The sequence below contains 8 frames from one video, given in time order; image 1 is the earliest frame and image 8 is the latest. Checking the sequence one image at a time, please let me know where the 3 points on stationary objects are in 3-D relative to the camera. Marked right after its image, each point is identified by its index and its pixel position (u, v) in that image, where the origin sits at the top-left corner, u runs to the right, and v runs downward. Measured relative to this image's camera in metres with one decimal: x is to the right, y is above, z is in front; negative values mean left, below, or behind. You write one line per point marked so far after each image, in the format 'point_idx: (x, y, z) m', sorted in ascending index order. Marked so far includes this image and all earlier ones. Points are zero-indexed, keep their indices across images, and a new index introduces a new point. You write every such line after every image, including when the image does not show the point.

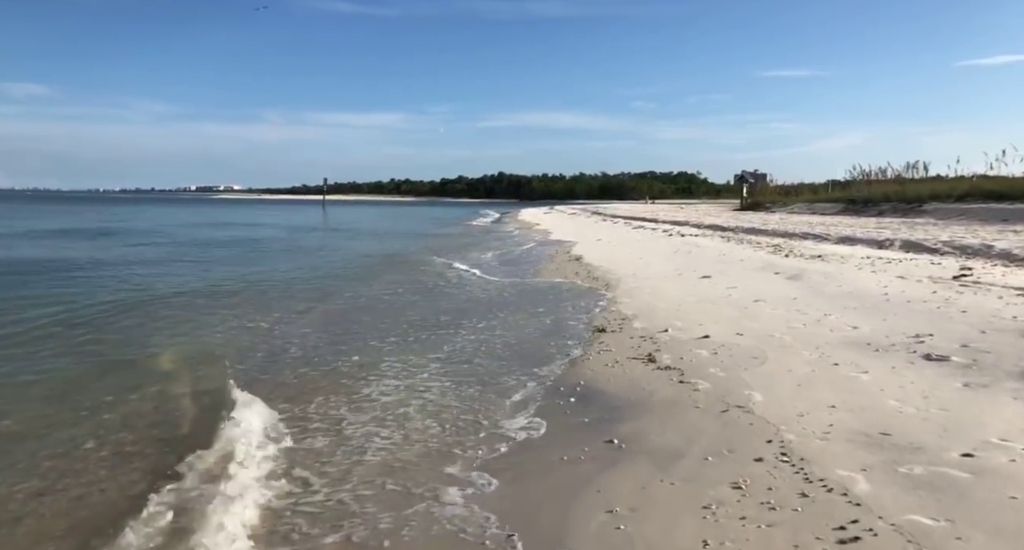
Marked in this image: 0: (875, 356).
0: (+3.6, -0.8, +6.2) m
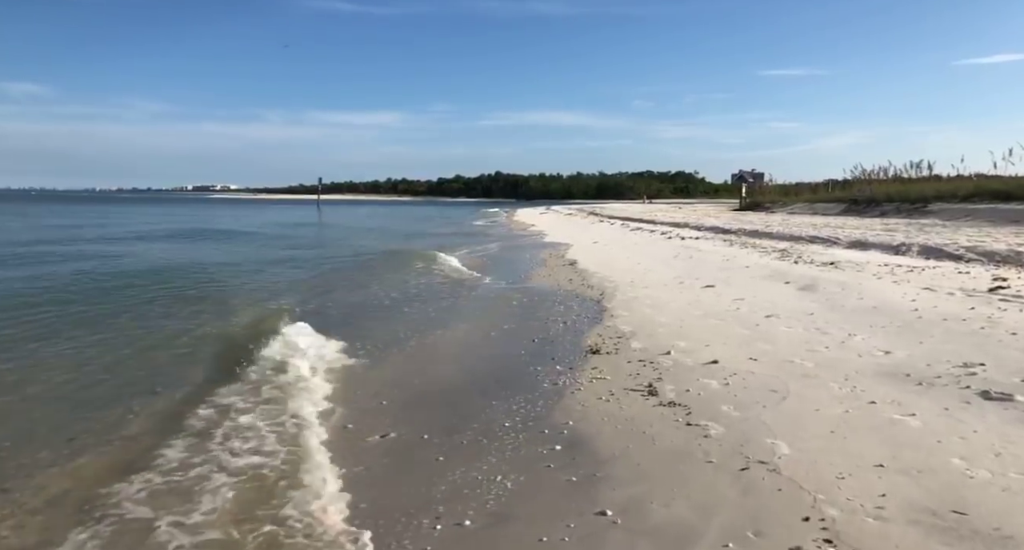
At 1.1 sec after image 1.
0: (+3.4, -1.0, +5.2) m
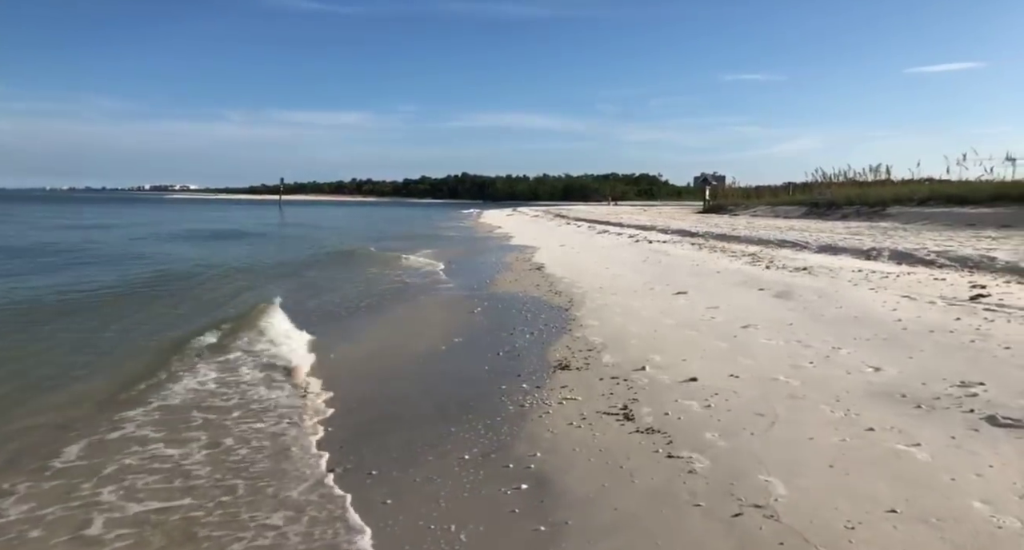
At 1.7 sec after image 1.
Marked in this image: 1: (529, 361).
0: (+3.1, -1.1, +4.7) m
1: (+0.2, -1.1, +7.7) m
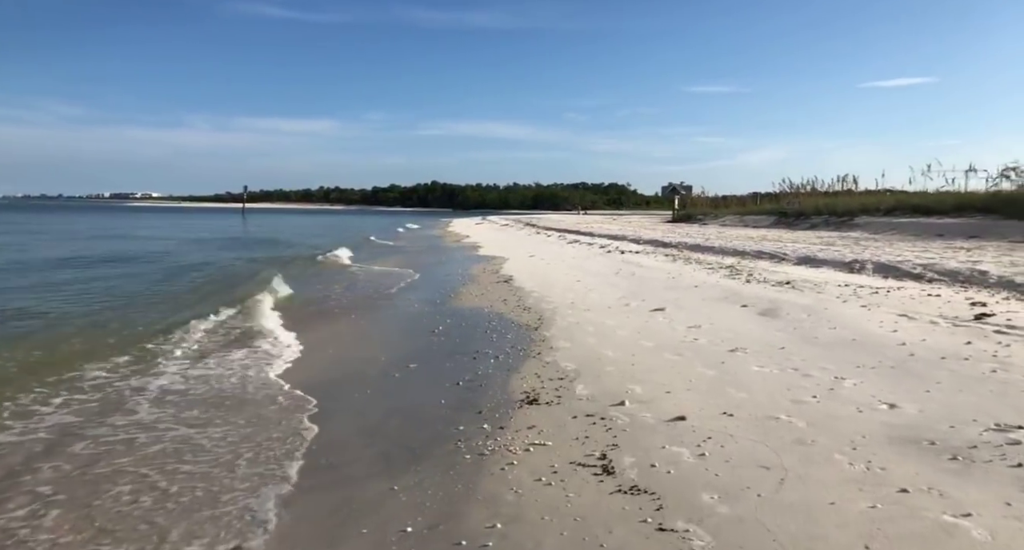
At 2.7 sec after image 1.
0: (+2.8, -1.2, +3.9) m
1: (-0.2, -1.3, +6.7) m
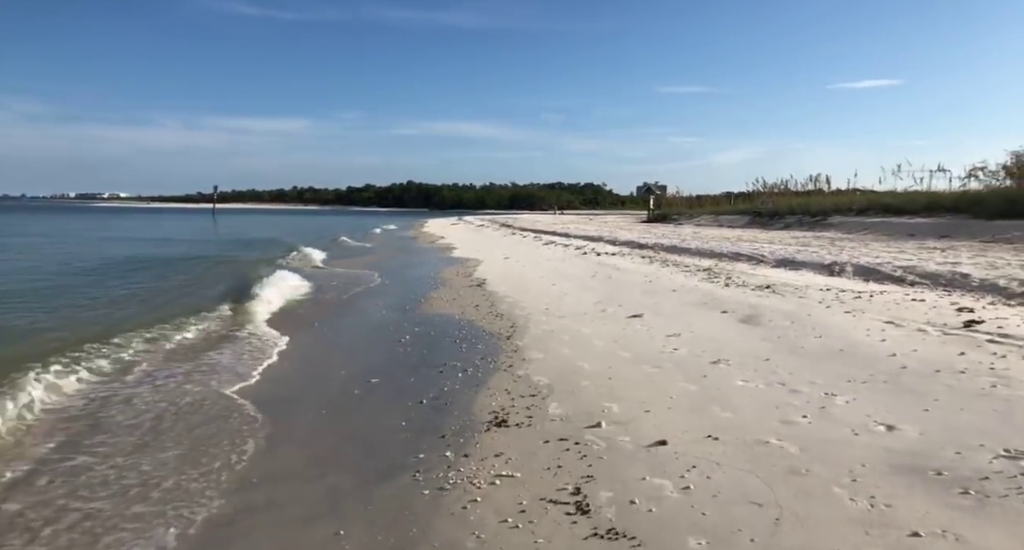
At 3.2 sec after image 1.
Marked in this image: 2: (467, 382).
0: (+2.6, -1.3, +3.5) m
1: (-0.5, -1.4, +6.2) m
2: (-0.5, -1.2, +7.3) m
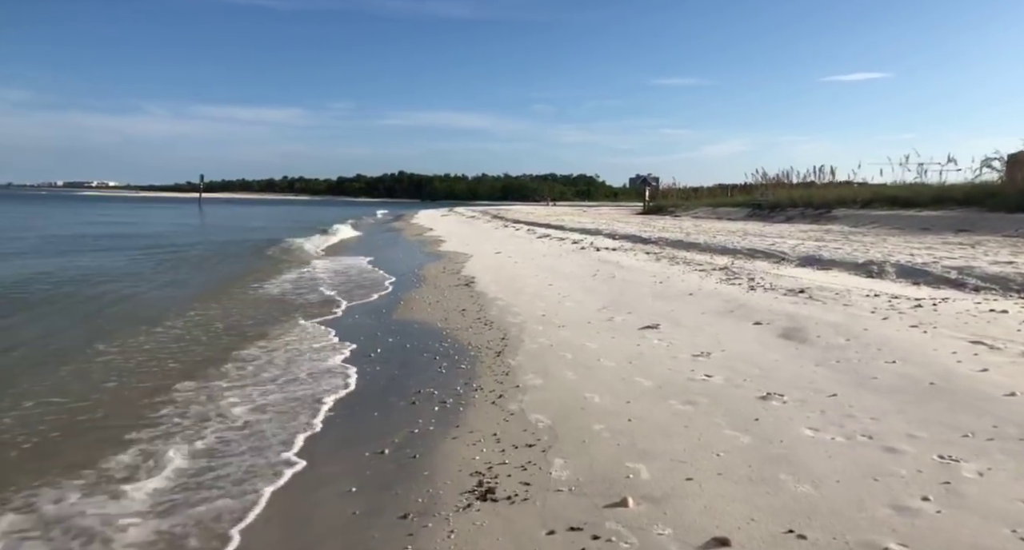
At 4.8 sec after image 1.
0: (+2.5, -1.4, +1.9) m
1: (-0.6, -1.4, +4.6) m
2: (-0.6, -1.3, +5.7) m
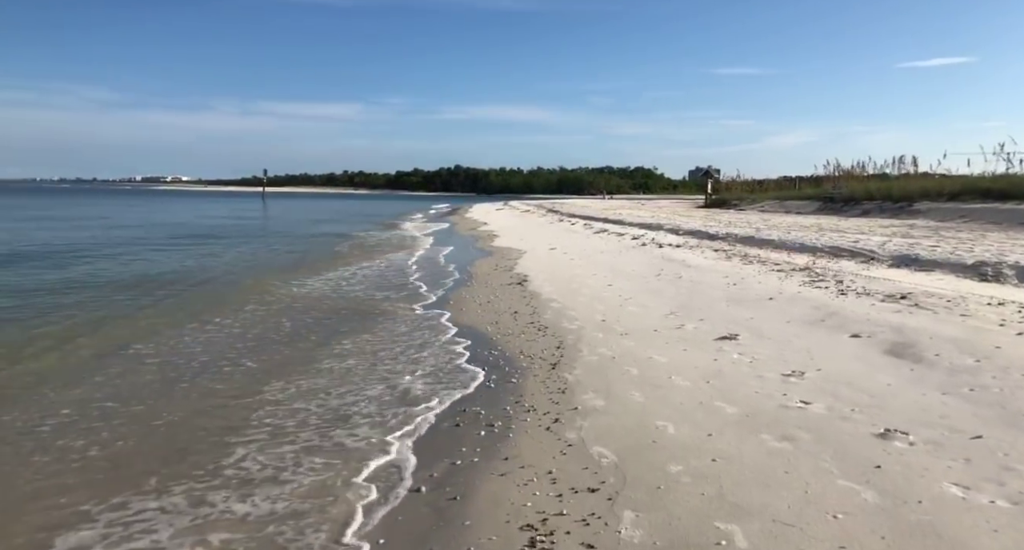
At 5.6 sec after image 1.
0: (+2.6, -1.5, +0.9) m
1: (-0.3, -1.5, +3.8) m
2: (-0.2, -1.4, +4.9) m
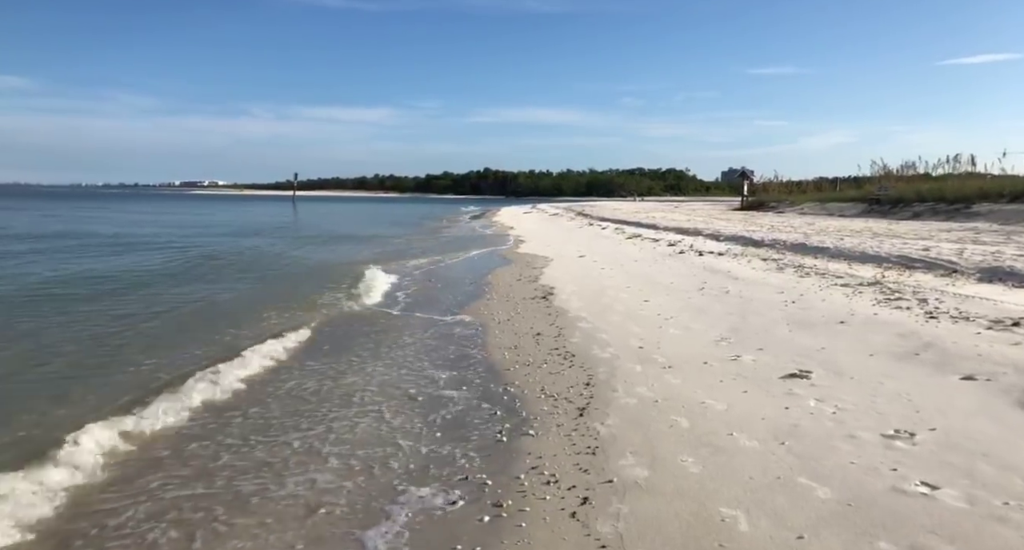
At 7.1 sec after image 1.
0: (+2.5, -1.7, -0.6) m
1: (-0.2, -1.7, +2.5) m
2: (-0.1, -1.6, +3.6) m
